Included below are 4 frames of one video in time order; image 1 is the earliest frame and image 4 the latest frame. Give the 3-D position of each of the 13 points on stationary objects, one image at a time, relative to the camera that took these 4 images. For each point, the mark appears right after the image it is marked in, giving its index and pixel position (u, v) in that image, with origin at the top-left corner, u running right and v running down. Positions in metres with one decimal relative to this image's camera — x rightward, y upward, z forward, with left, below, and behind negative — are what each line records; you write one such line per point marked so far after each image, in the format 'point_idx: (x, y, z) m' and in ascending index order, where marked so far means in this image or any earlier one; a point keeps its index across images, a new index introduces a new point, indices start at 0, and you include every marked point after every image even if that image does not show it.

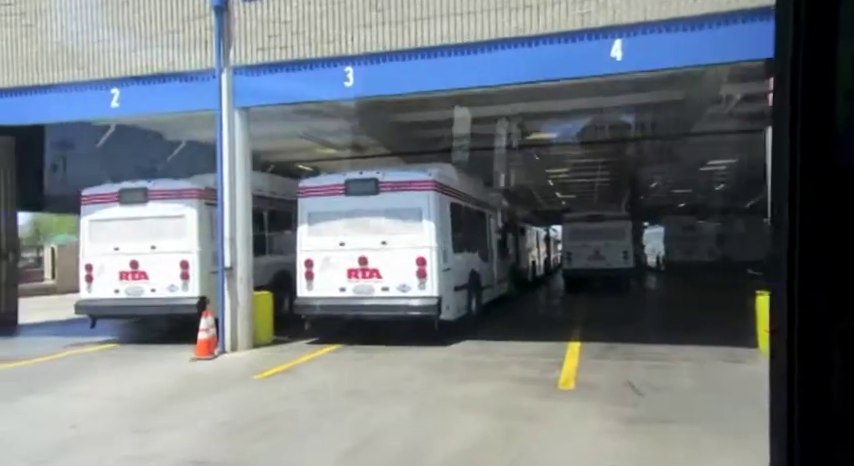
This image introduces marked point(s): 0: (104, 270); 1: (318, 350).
0: (-6.0, -0.7, +11.8) m
1: (-1.8, -1.9, +10.2) m
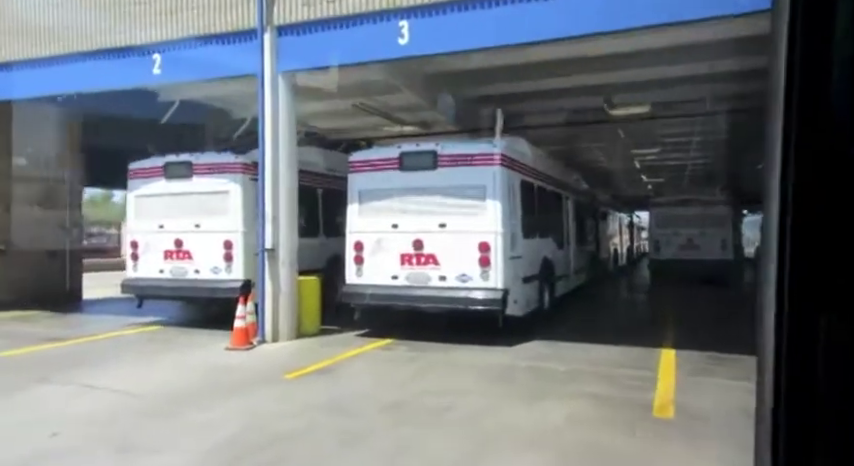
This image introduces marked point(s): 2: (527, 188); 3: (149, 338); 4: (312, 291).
0: (-4.9, -0.3, +11.1) m
1: (-0.9, -1.6, +9.1) m
2: (+1.7, +0.8, +10.4) m
3: (-4.3, -1.6, +9.8) m
4: (-1.8, -0.9, +10.0) m
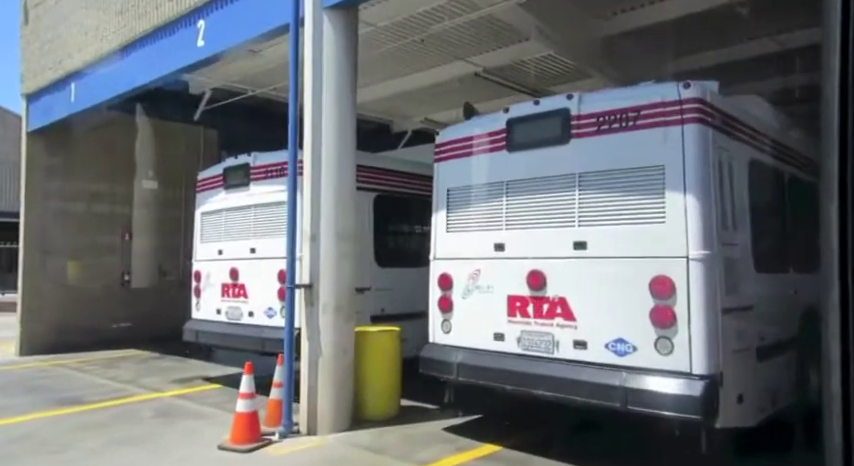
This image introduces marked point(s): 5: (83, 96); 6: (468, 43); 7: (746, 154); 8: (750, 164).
0: (-2.9, -0.7, +8.5) m
1: (+0.1, -1.8, +5.1) m
2: (+3.0, +0.5, +5.6) m
3: (-2.9, -1.9, +7.0) m
4: (-0.5, -1.2, +6.3) m
5: (-5.5, +2.2, +10.0) m
6: (+0.7, +3.3, +10.8) m
7: (+2.7, +0.7, +5.3) m
8: (+2.7, +0.6, +5.3) m
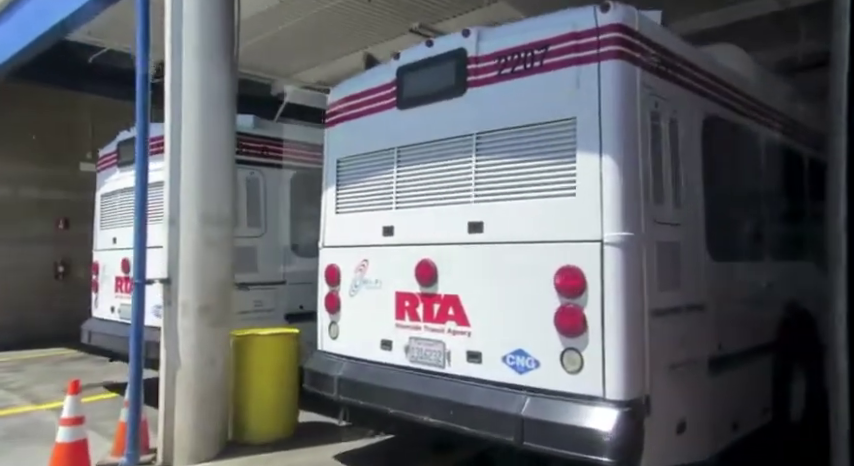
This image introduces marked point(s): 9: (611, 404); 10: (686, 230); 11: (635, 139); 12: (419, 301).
0: (-3.8, -0.5, +7.4) m
1: (-0.8, -1.7, +4.0) m
2: (+2.1, +0.7, +4.4) m
3: (-3.7, -1.8, +5.9) m
4: (-1.3, -1.1, +5.2) m
5: (-6.3, +2.4, +8.9) m
6: (-0.1, +3.5, +9.6) m
7: (+1.8, +0.8, +4.1) m
8: (+1.8, +0.7, +4.1) m
9: (+0.9, -0.8, +3.1) m
10: (+1.5, +0.1, +3.7) m
11: (+1.1, +0.5, +3.3) m
12: (0.0, -0.4, +4.0) m
